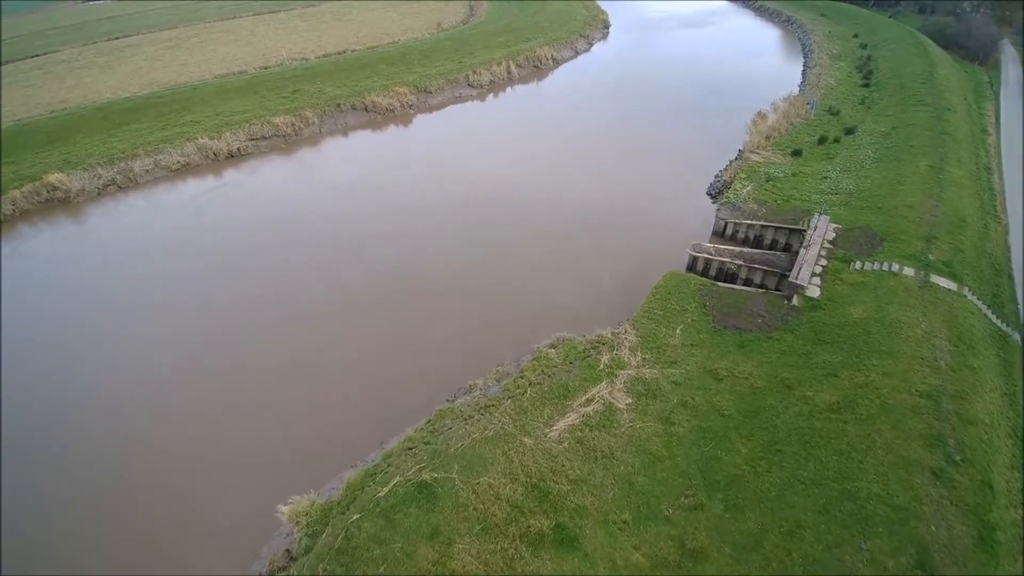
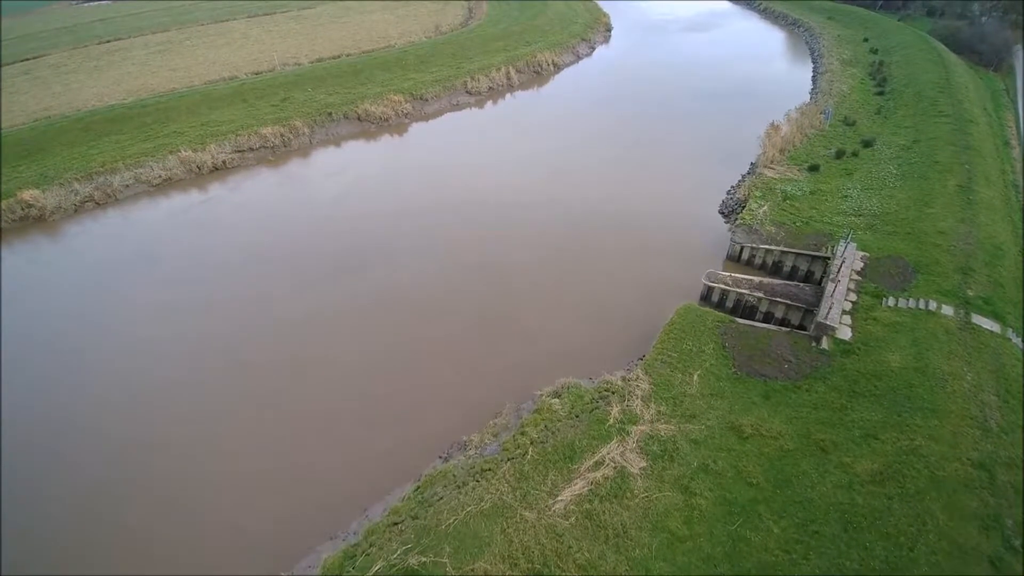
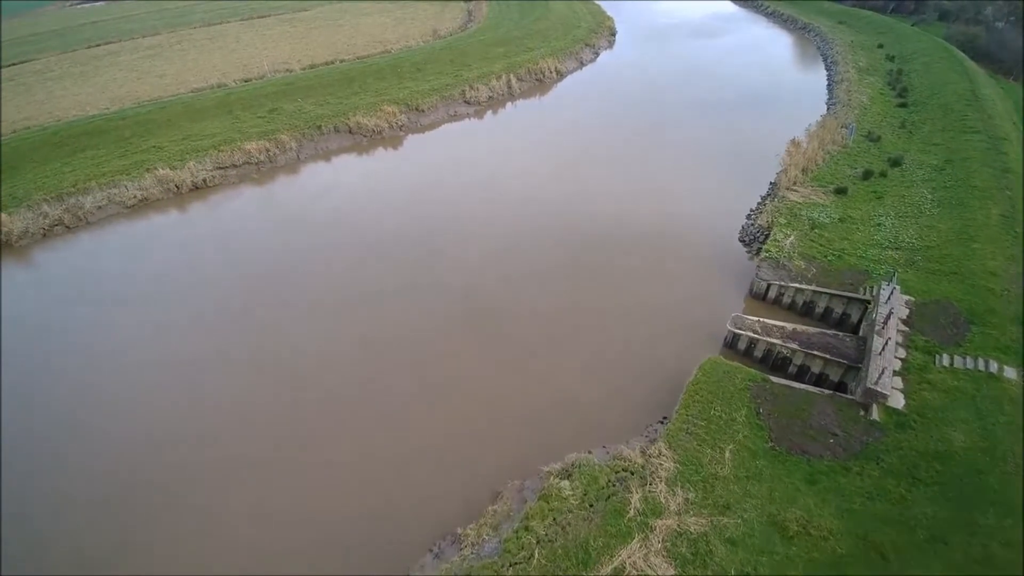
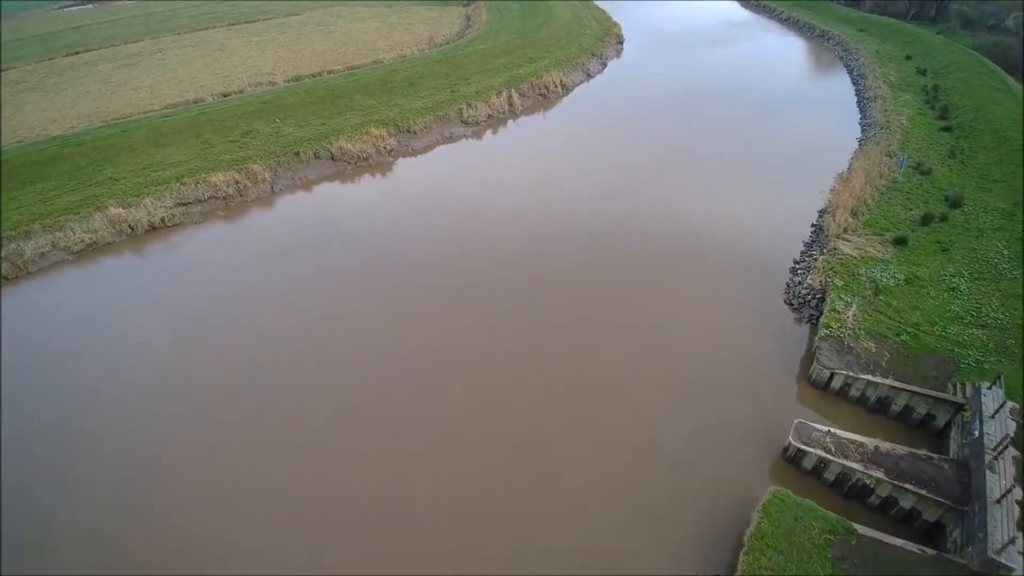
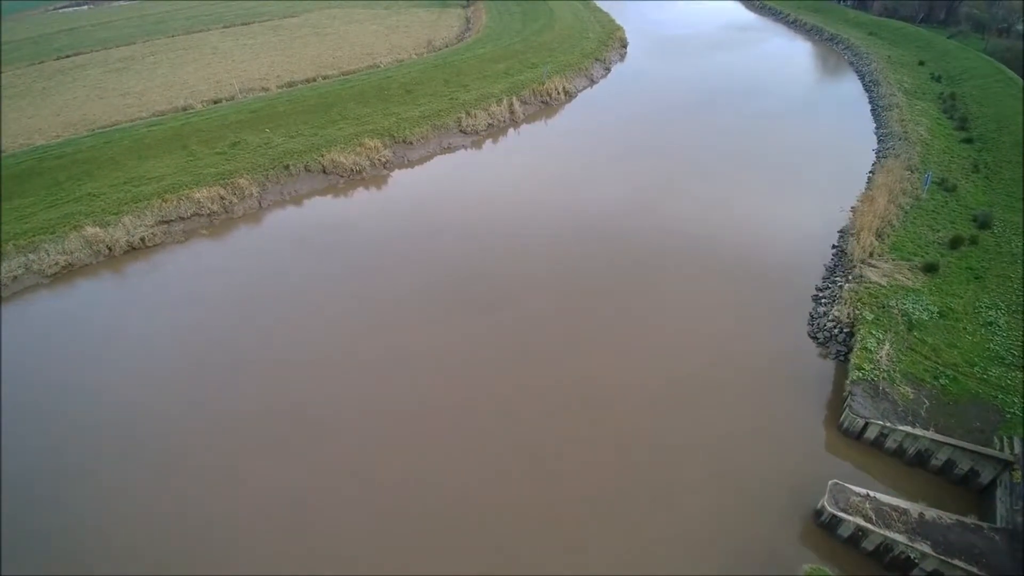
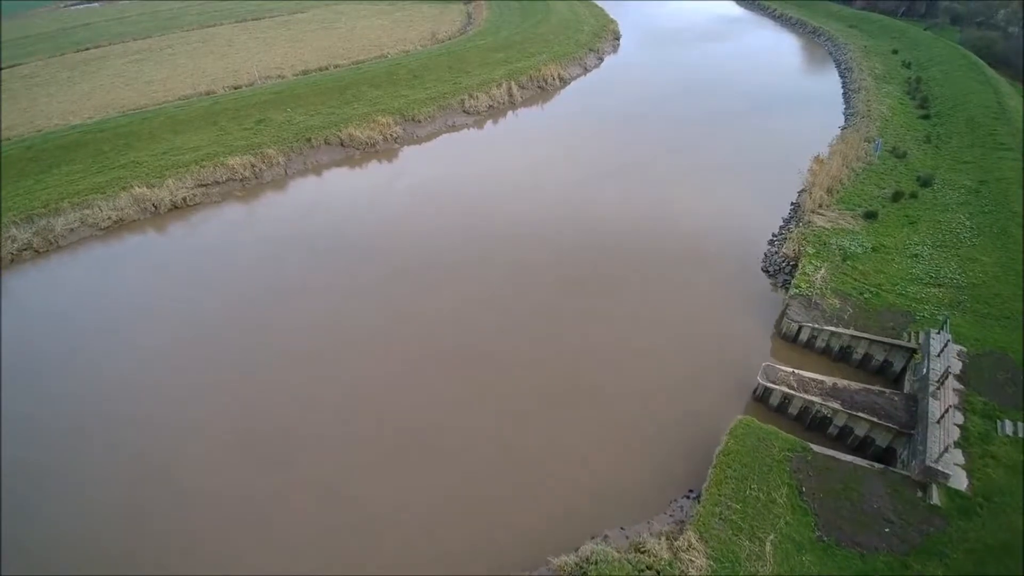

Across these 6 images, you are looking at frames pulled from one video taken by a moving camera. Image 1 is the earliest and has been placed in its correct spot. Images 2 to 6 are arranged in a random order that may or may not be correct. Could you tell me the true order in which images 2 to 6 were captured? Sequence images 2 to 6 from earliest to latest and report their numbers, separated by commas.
2, 3, 6, 4, 5
